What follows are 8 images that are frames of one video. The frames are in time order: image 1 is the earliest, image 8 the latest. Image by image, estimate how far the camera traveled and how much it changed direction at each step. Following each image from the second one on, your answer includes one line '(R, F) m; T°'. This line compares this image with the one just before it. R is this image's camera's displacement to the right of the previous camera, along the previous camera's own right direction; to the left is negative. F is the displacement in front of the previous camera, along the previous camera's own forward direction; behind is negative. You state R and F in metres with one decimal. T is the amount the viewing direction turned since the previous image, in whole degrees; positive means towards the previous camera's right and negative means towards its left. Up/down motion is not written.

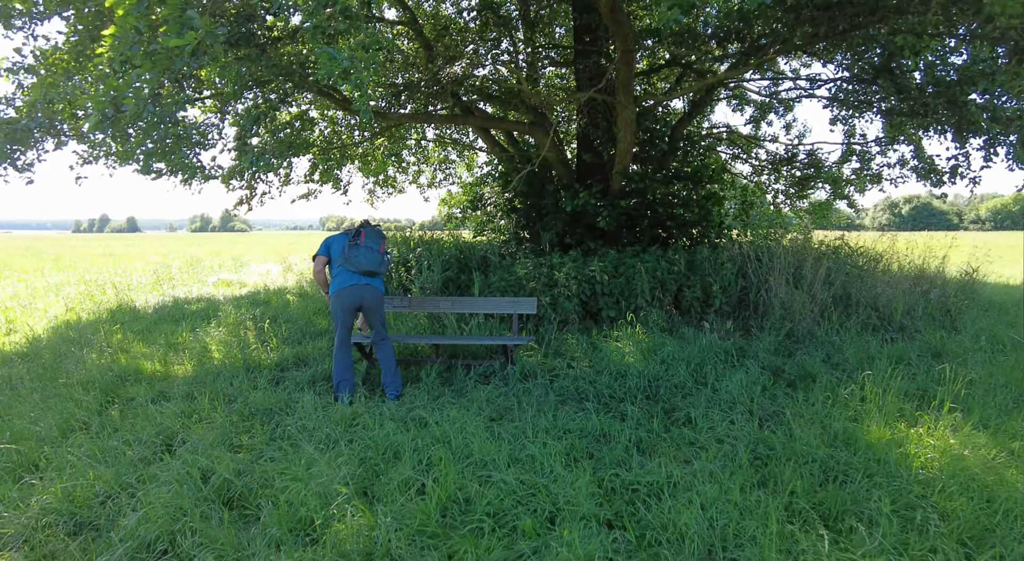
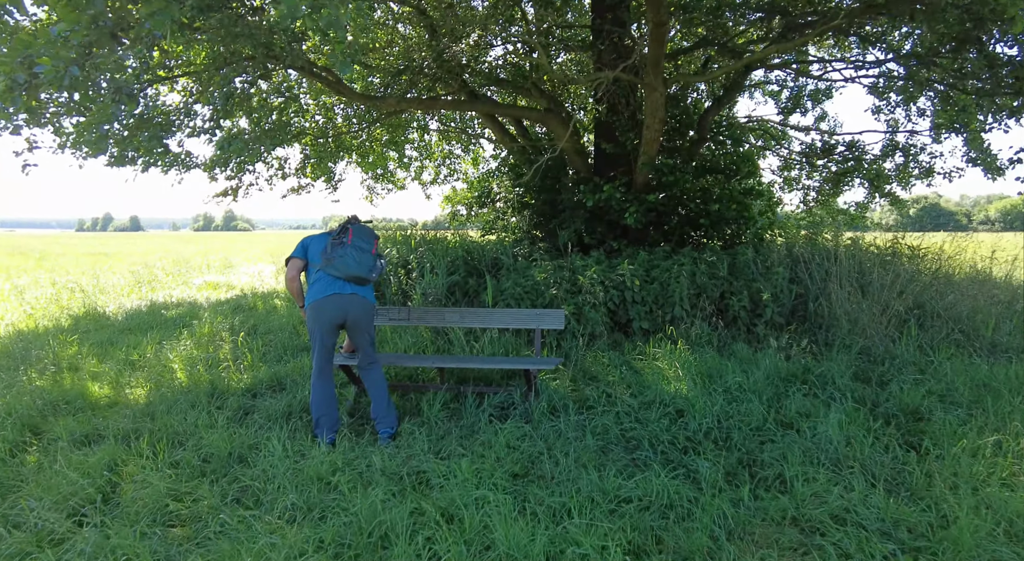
(-0.1, +1.0) m; 0°
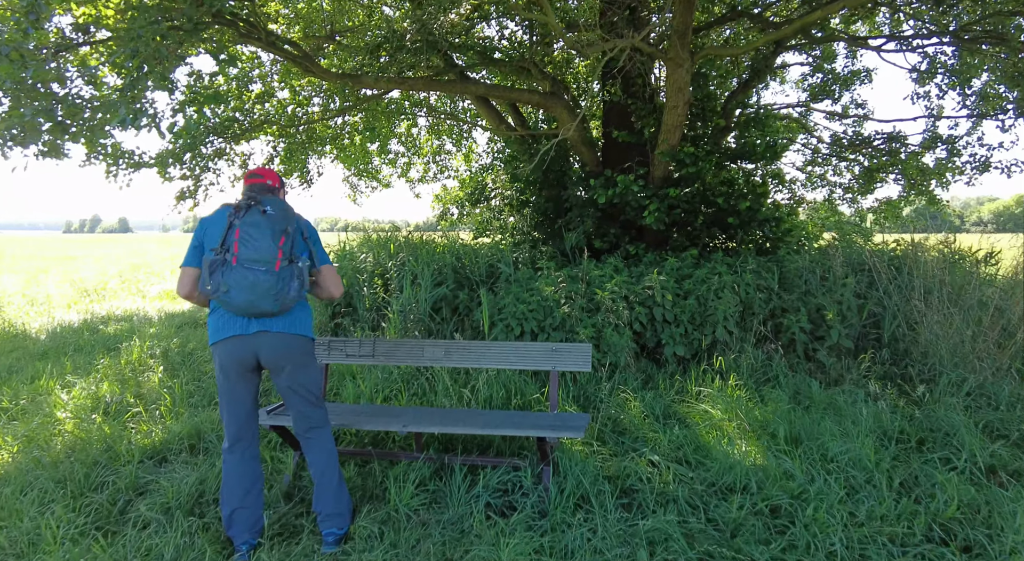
(-0.1, +1.2) m; +1°
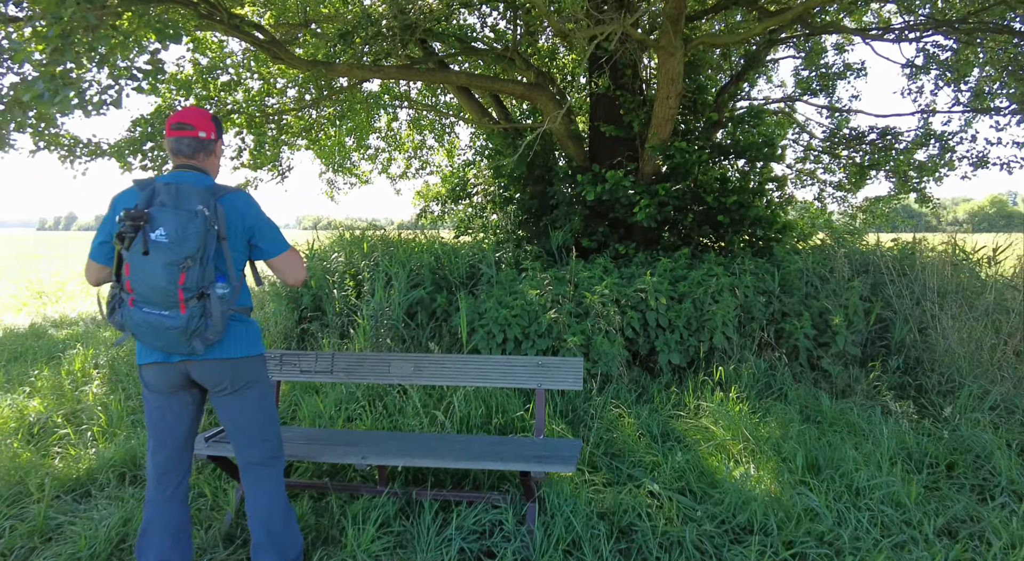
(0.0, +0.4) m; +2°
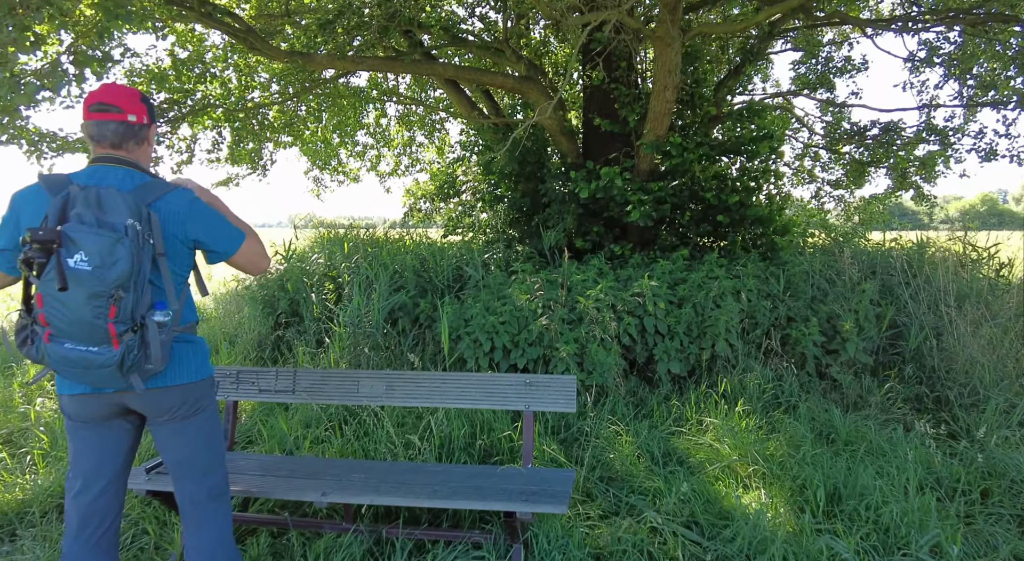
(0.0, +0.3) m; +1°
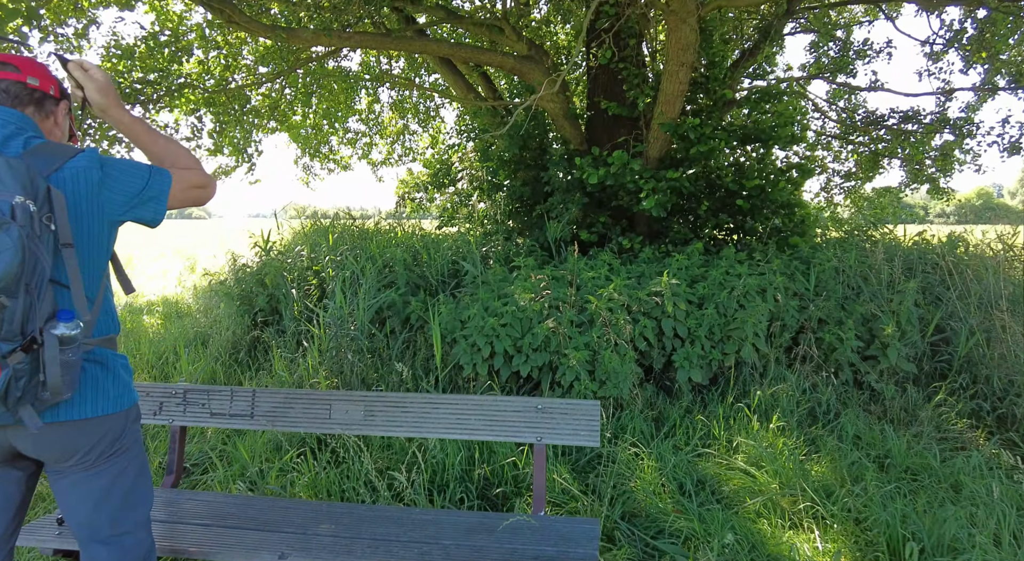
(0.0, +0.5) m; 0°
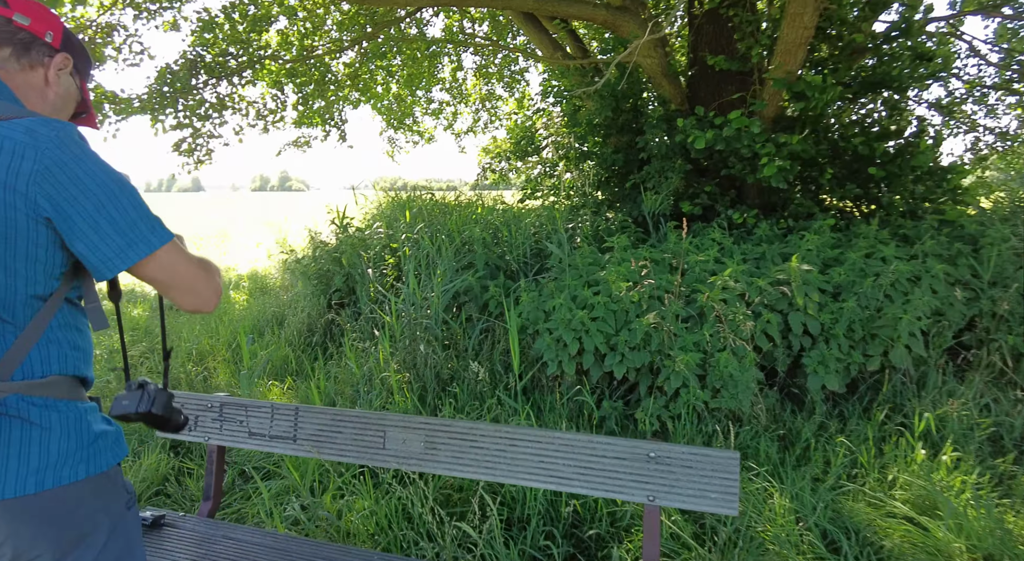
(0.0, +0.5) m; -8°
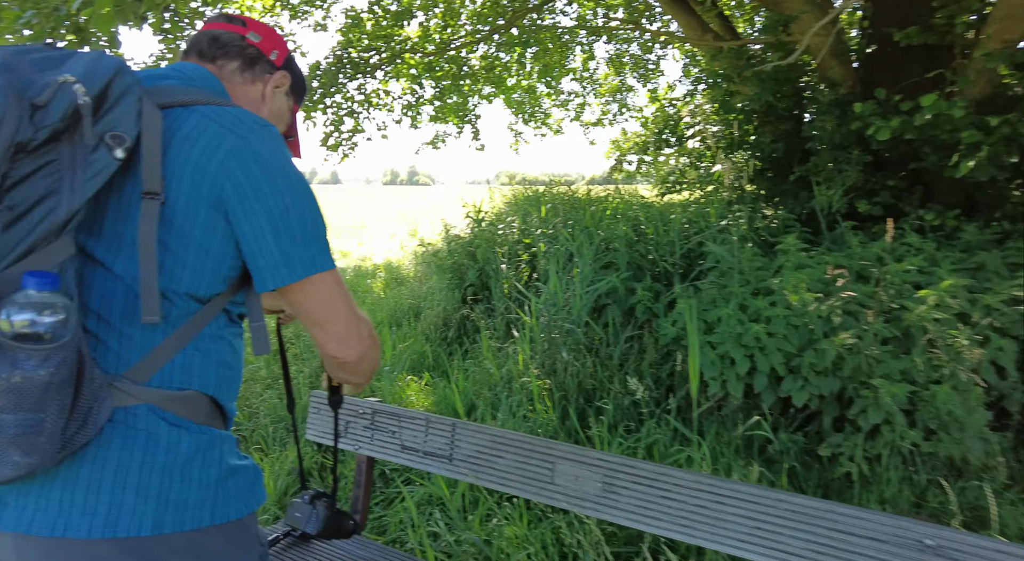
(-0.2, +0.2) m; -11°
